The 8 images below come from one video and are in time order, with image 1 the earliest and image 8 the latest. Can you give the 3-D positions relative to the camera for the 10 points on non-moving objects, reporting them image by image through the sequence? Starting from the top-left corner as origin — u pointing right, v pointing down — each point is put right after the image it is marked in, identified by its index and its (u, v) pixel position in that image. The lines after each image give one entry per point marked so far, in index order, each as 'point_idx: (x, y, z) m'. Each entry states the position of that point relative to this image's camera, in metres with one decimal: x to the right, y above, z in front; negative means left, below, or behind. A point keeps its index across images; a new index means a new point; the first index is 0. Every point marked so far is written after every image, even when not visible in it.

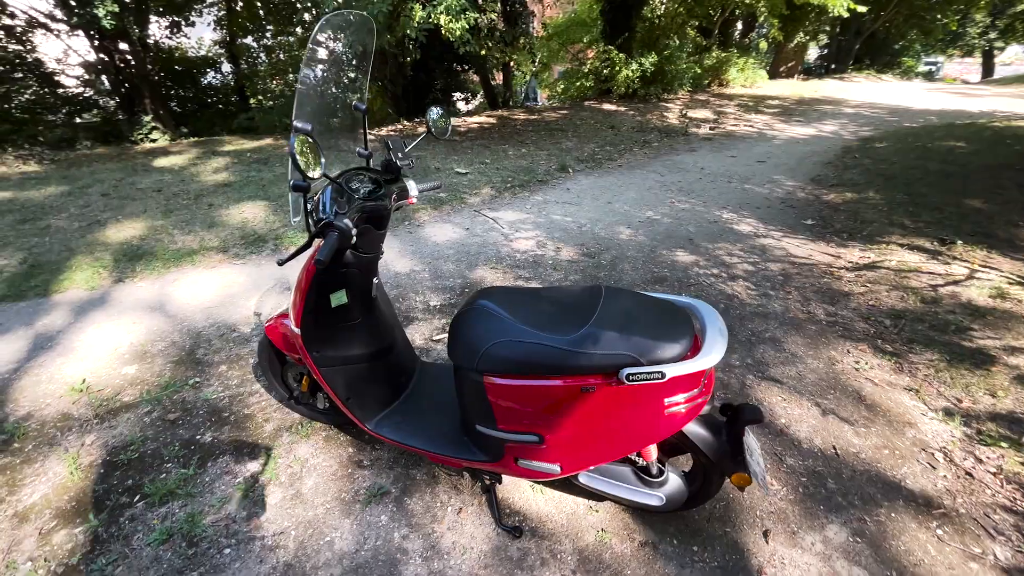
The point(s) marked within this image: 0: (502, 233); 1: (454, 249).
0: (-0.1, +0.6, +5.2) m
1: (-0.6, +0.4, +4.9) m
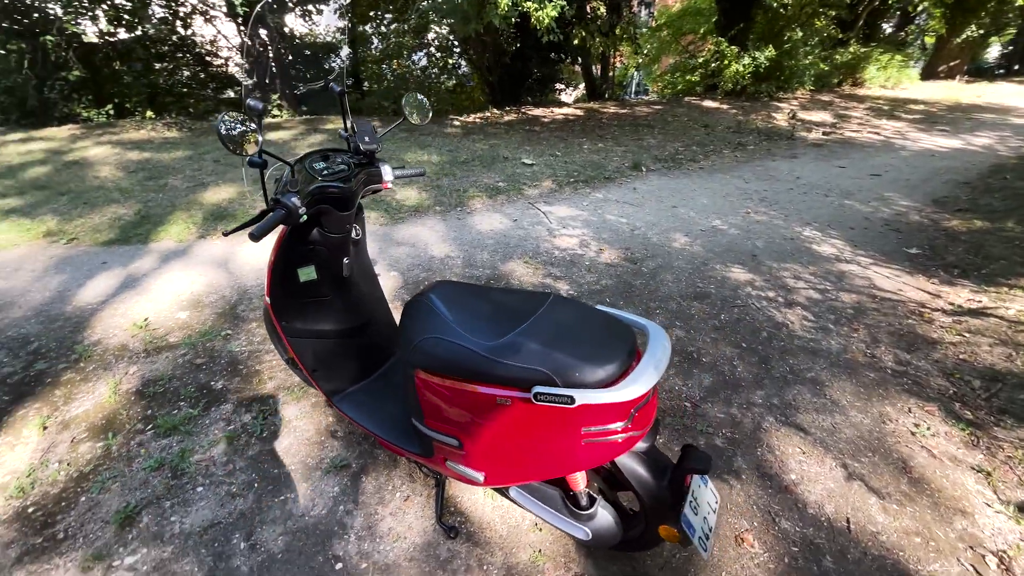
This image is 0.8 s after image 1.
0: (+0.4, +0.7, +5.1) m
1: (-0.2, +0.5, +4.8) m
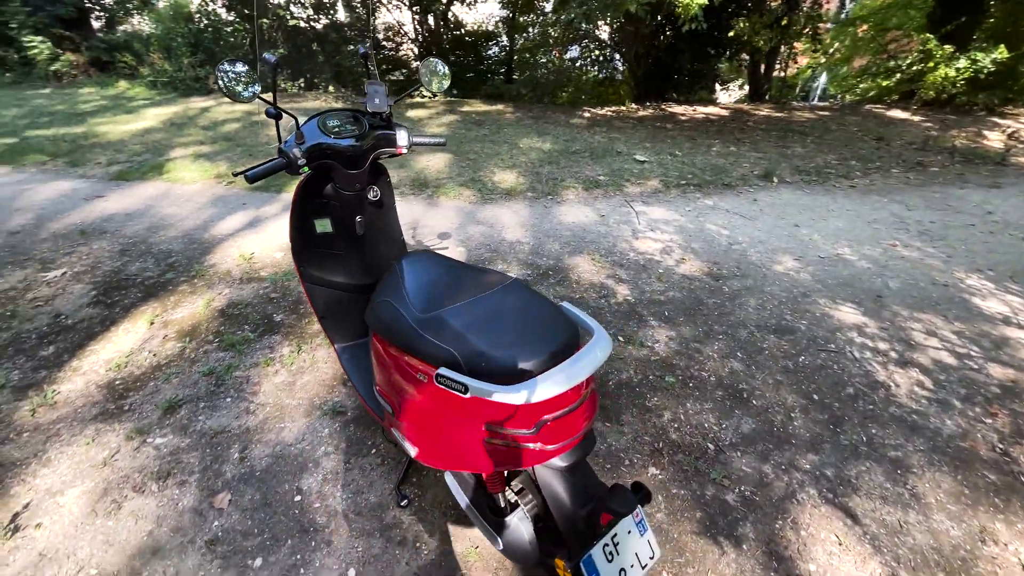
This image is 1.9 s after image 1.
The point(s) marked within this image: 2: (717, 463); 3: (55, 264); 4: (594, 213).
0: (+1.2, +0.6, +4.7) m
1: (+0.6, +0.6, +4.7) m
2: (+1.1, -0.9, +2.4) m
3: (-4.1, +0.2, +4.1) m
4: (+0.9, +0.8, +5.1) m
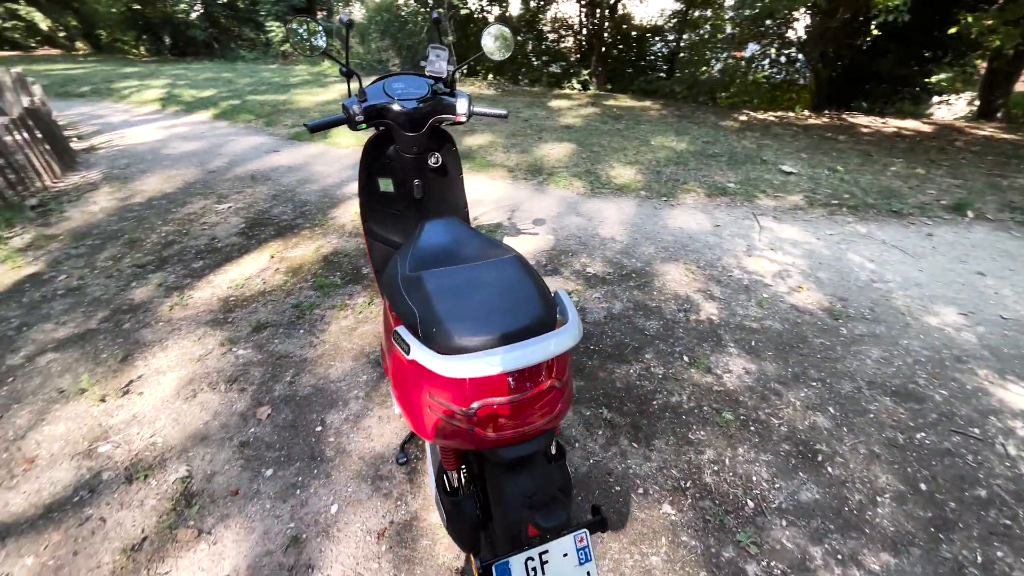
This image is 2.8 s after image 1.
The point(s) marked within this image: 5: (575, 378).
0: (+2.1, +0.4, +4.1) m
1: (+1.5, +0.5, +4.2) m
2: (+1.0, -1.0, +2.0) m
3: (-3.1, +1.0, +5.0) m
4: (+2.0, +0.7, +4.5) m
5: (+0.4, -0.5, +2.7) m
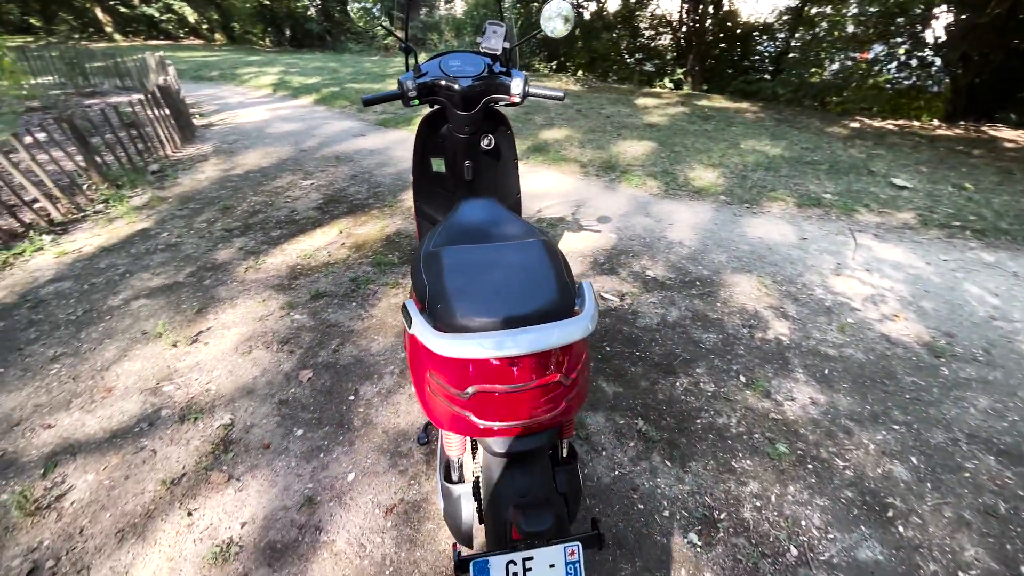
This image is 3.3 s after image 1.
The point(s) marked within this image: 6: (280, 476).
0: (+2.6, +0.2, +3.7) m
1: (+2.0, +0.3, +3.9) m
2: (+1.0, -1.1, +1.7) m
3: (-2.3, +1.3, +5.3) m
4: (+2.5, +0.5, +4.1) m
5: (+0.6, -0.5, +2.5) m
6: (-1.1, -0.9, +2.1) m
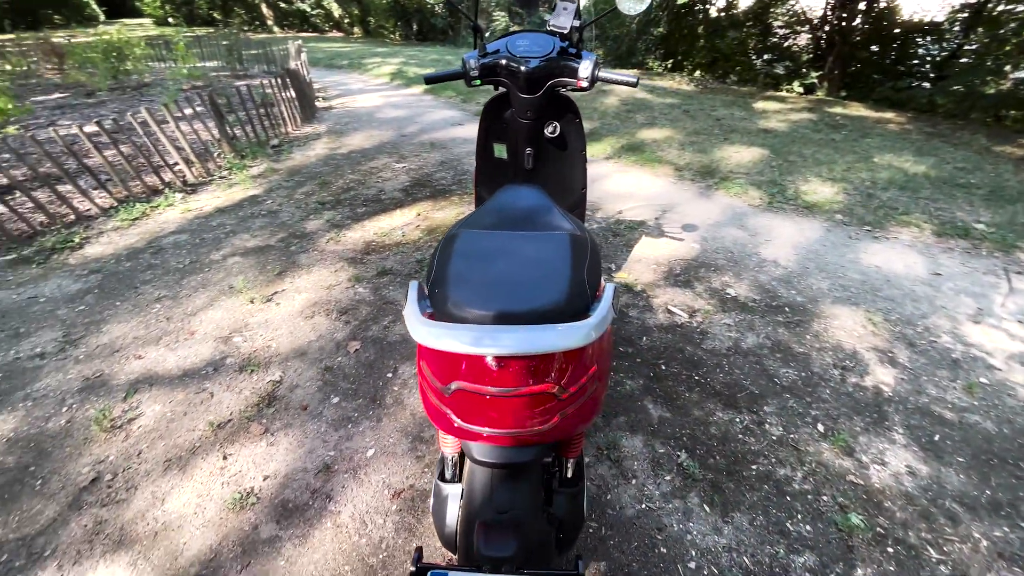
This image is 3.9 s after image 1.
0: (+3.1, -0.1, +3.0) m
1: (+2.5, +0.1, +3.3) m
2: (+1.0, -1.2, +1.4) m
3: (-1.3, +1.6, +5.6) m
4: (+3.1, +0.2, +3.4) m
5: (+0.7, -0.6, +2.3) m
6: (-1.0, -0.7, +2.1) m
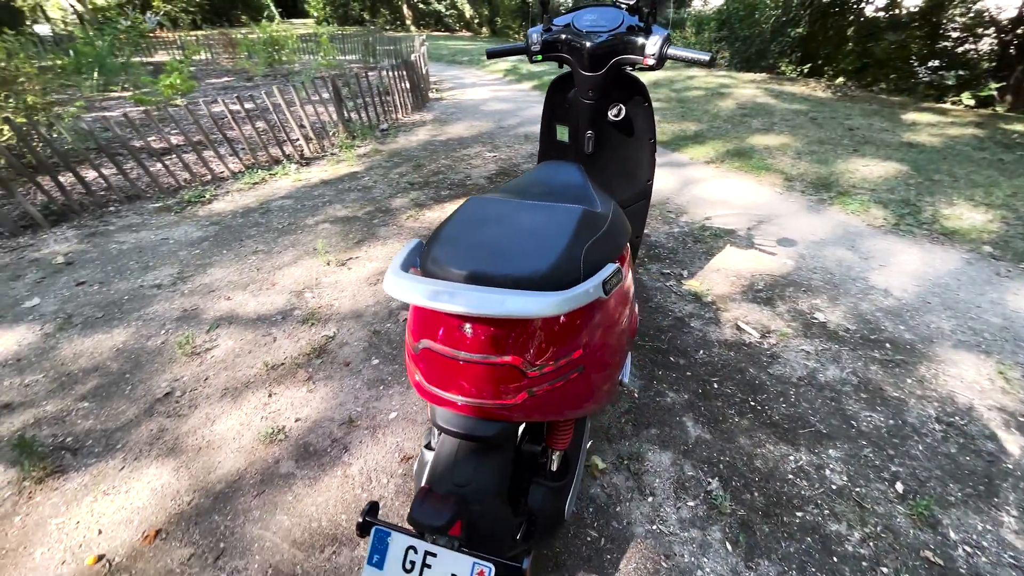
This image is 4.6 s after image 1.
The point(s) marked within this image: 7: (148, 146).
0: (+3.3, -0.5, +2.2) m
1: (+2.9, -0.2, +2.7) m
2: (+0.8, -1.2, +1.1) m
3: (-0.2, +1.7, +5.7) m
4: (+3.5, -0.2, +2.7) m
5: (+0.9, -0.6, +2.0) m
6: (-0.8, -0.5, +2.3) m
7: (-3.8, +1.5, +4.8) m
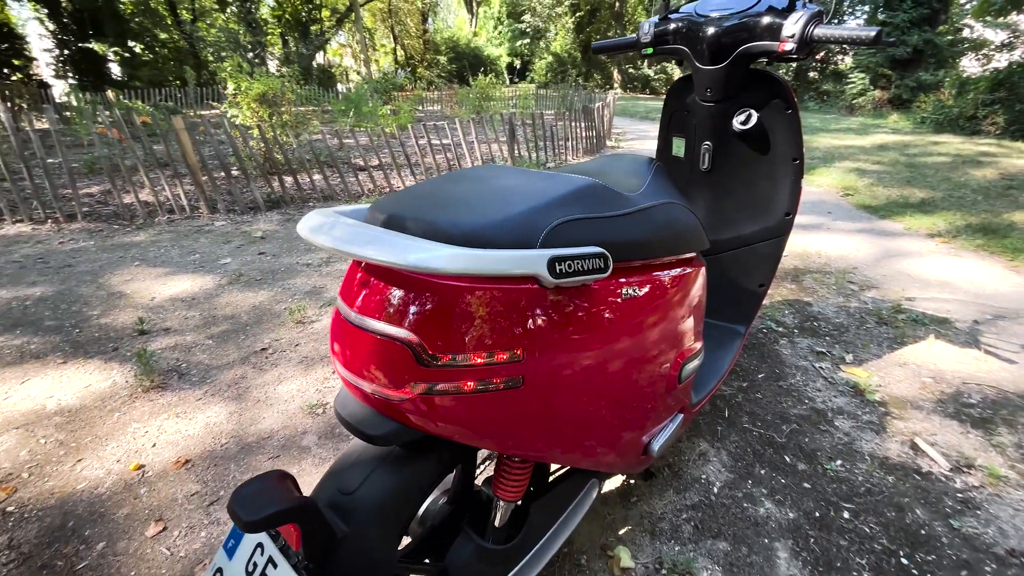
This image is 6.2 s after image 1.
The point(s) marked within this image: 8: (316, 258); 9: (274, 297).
0: (+3.2, -1.1, +0.7) m
1: (+3.0, -0.9, +1.2) m
2: (+0.4, -1.3, +0.5) m
3: (+1.6, +1.1, +5.3) m
4: (+3.6, -1.0, +1.0) m
5: (+0.9, -0.8, +1.4) m
6: (-0.6, -0.5, +2.2) m
7: (-2.0, +1.6, +5.8) m
8: (-1.6, +0.3, +3.8) m
9: (-1.6, -0.1, +3.1) m
